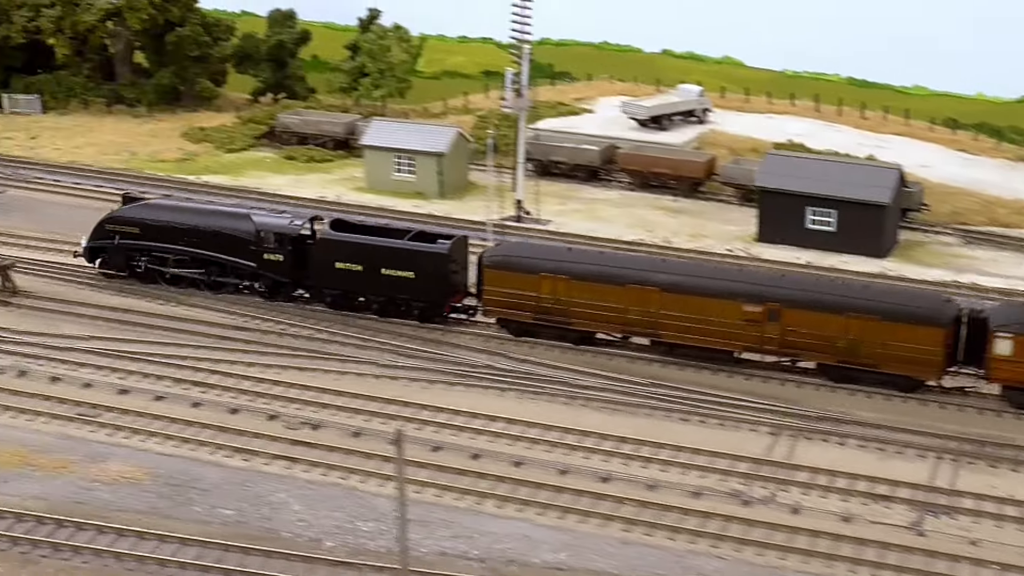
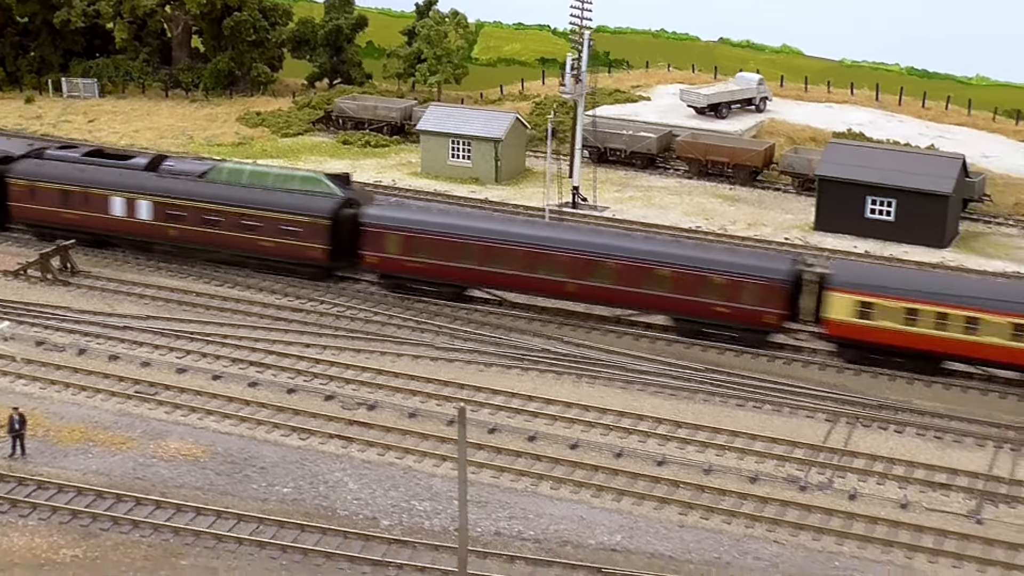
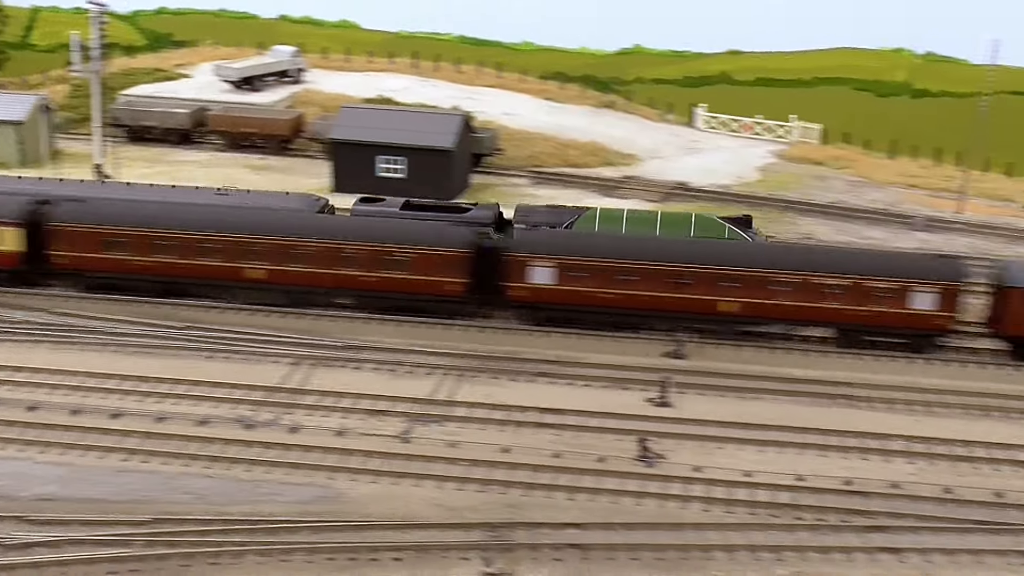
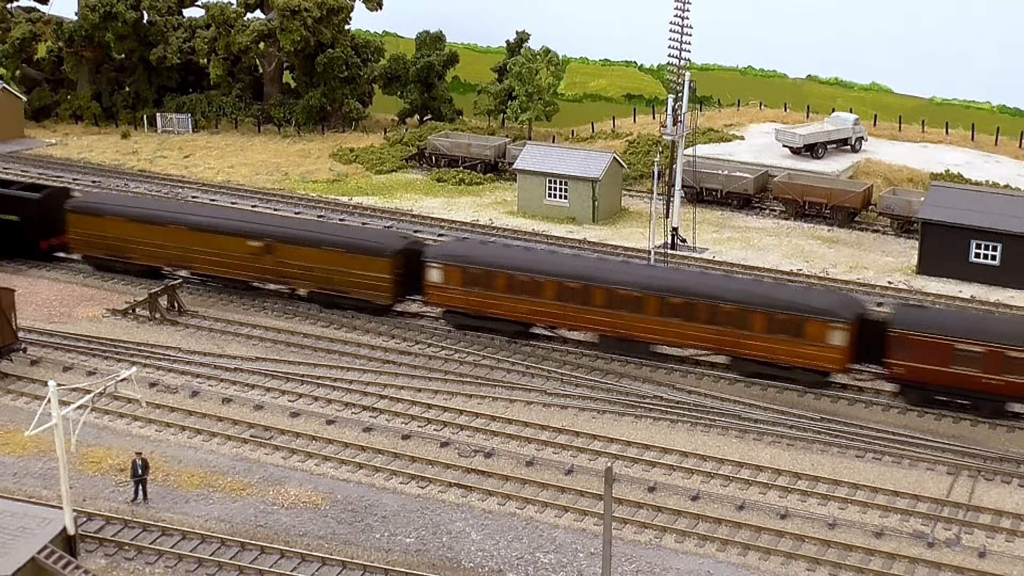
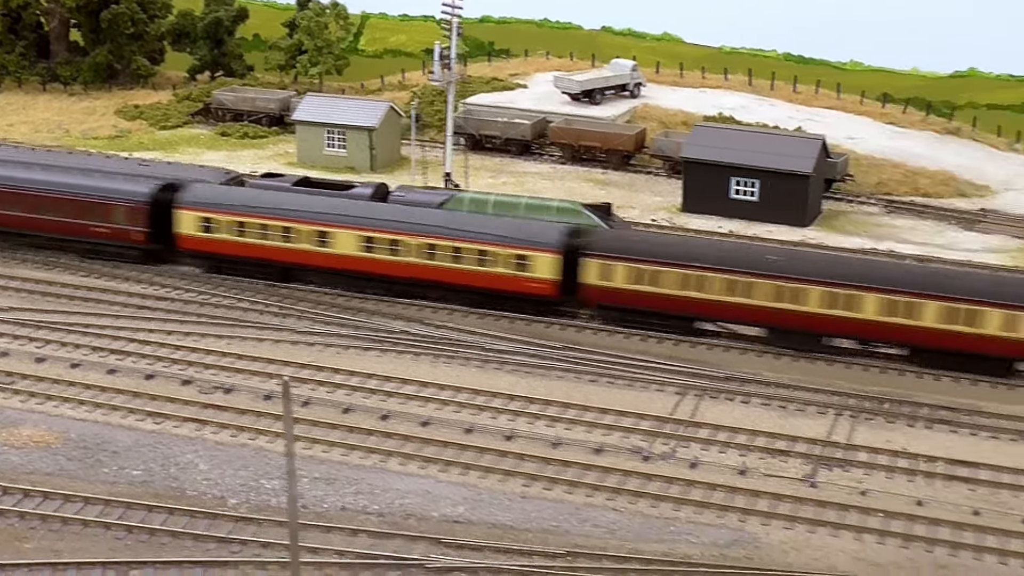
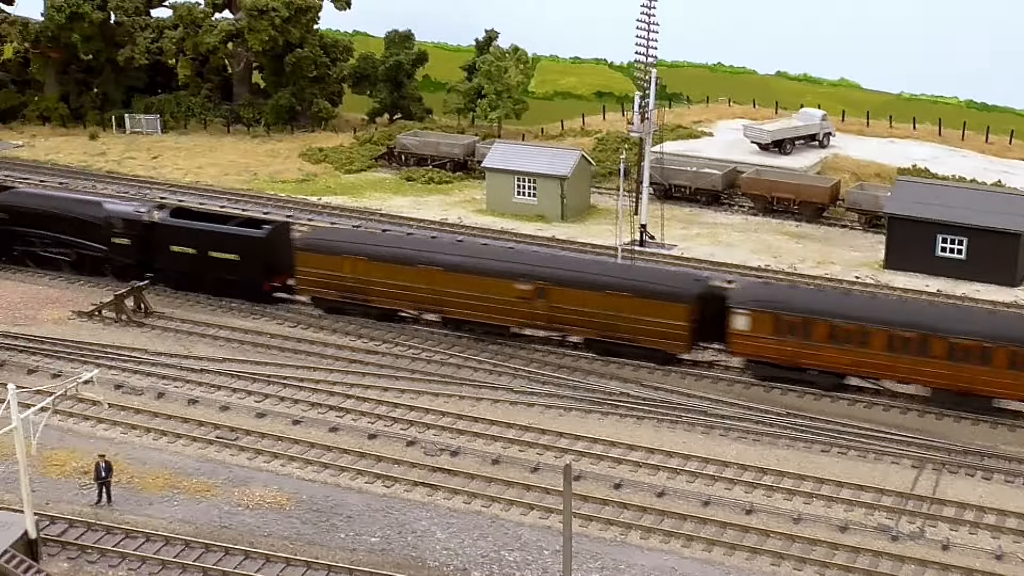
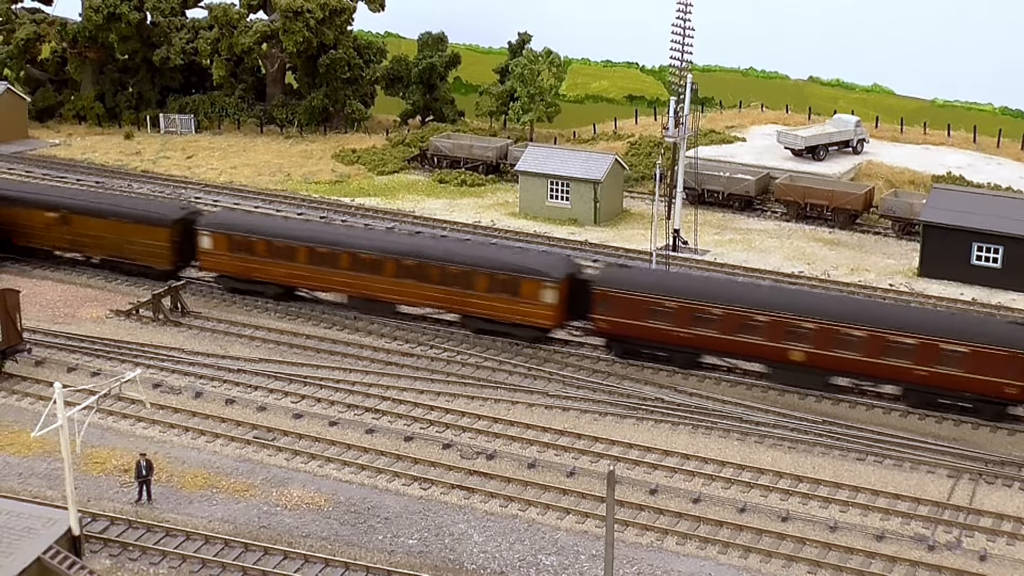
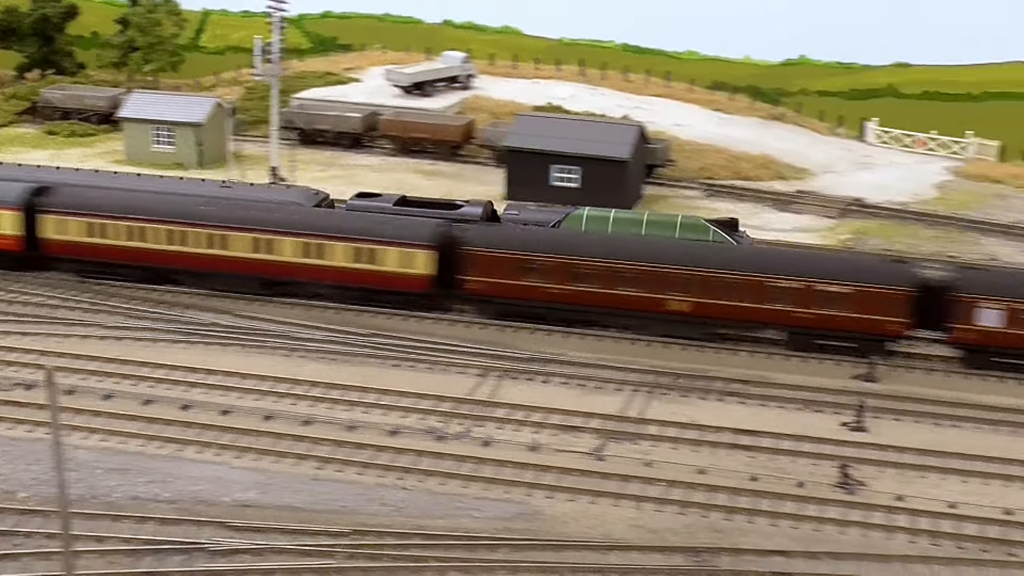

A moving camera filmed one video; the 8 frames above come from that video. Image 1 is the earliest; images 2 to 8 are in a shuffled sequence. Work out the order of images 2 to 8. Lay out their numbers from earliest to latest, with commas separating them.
6, 4, 7, 2, 5, 8, 3
